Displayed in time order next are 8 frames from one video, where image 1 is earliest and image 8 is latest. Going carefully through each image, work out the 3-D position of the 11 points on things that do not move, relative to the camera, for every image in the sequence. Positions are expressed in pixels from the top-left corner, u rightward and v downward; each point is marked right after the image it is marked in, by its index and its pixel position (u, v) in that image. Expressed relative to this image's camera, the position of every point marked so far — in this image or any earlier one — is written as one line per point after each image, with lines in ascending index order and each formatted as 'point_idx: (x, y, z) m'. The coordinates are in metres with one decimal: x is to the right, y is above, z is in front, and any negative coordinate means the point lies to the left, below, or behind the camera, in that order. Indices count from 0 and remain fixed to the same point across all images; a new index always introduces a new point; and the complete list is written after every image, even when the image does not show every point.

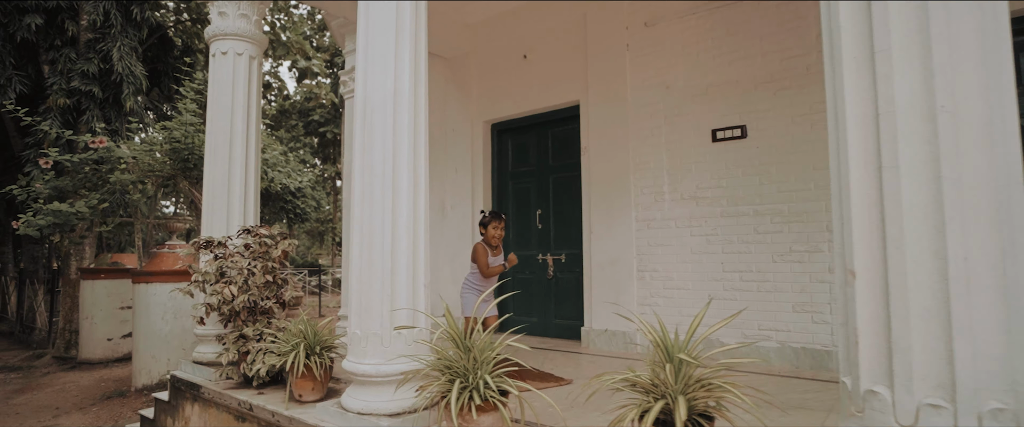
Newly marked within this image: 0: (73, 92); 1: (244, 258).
0: (-7.2, +2.0, +8.7) m
1: (-1.9, -0.3, +3.8) m
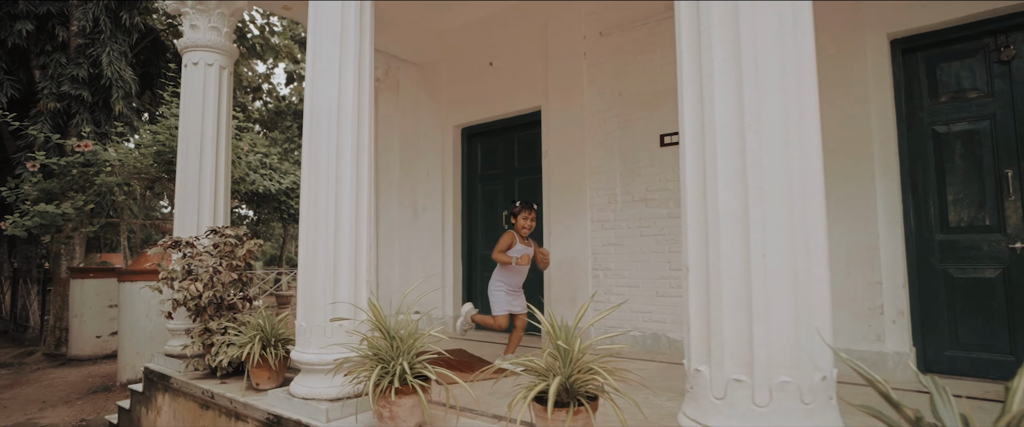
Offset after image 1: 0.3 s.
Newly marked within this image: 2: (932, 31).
0: (-7.6, +2.0, +8.9) m
1: (-2.3, -0.3, +4.0) m
2: (+3.1, +1.4, +3.9) m
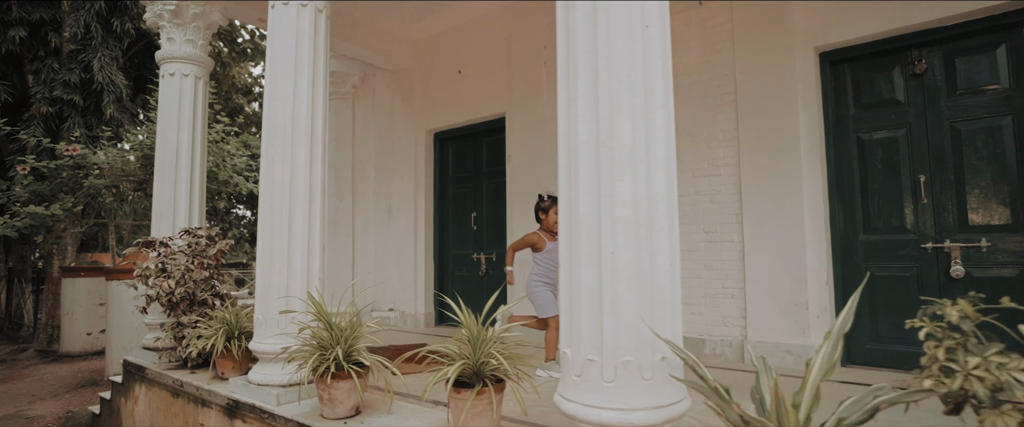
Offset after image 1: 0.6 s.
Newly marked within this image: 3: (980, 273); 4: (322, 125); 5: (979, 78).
0: (-8.0, +2.0, +9.2) m
1: (-2.7, -0.3, +4.3) m
2: (+2.7, +1.4, +4.2) m
3: (+3.3, -0.4, +3.7) m
4: (-1.3, +0.6, +3.6) m
5: (+3.4, +1.0, +3.8) m
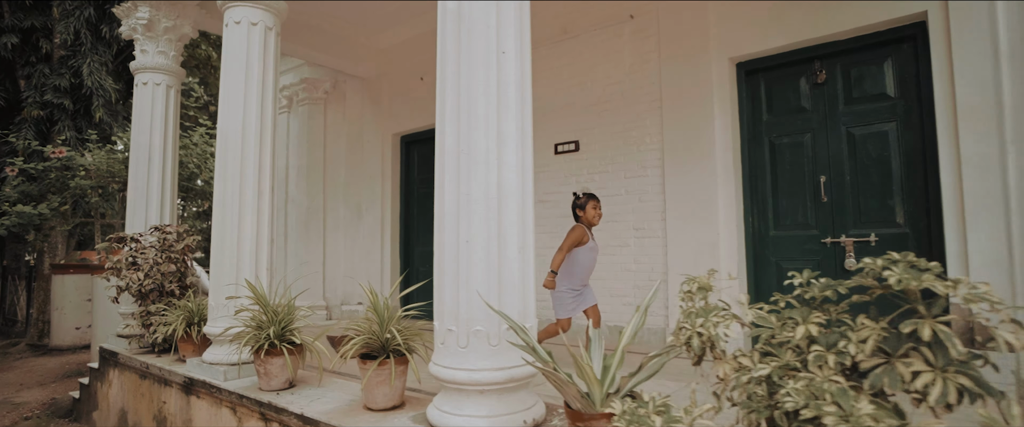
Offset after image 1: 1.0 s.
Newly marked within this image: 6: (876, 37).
0: (-8.5, +2.0, +9.6) m
1: (-3.2, -0.3, +4.7) m
2: (+2.2, +1.4, +4.6) m
3: (+2.8, -0.4, +4.1) m
4: (-1.9, +0.6, +4.0) m
5: (+2.9, +1.0, +4.2) m
6: (+2.9, +1.4, +4.2) m
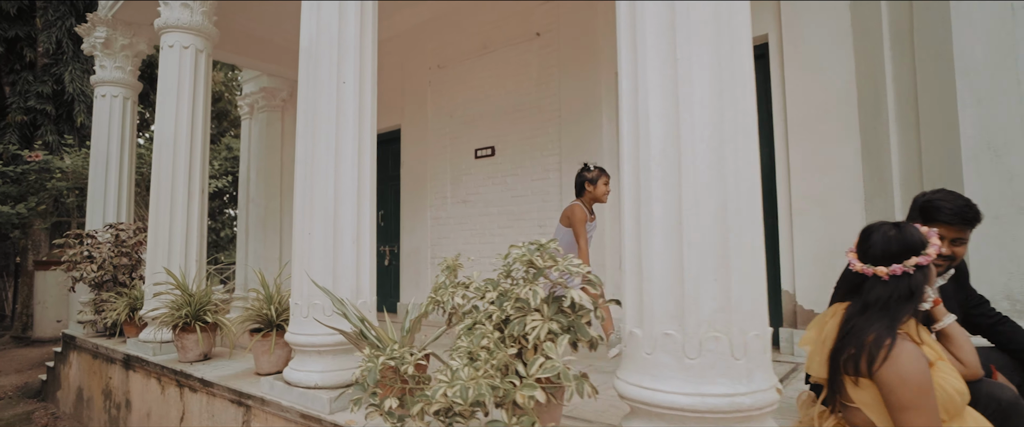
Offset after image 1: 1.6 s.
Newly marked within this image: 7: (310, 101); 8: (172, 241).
0: (-9.3, +2.0, +10.2) m
1: (-4.1, -0.3, +5.3) m
2: (+1.3, +1.4, +5.2) m
3: (+1.9, -0.4, +4.7) m
4: (-2.7, +0.6, +4.6) m
5: (+2.0, +1.0, +4.8) m
6: (+2.0, +1.4, +4.7) m
7: (-1.1, +0.6, +3.0) m
8: (-2.8, -0.2, +4.4) m
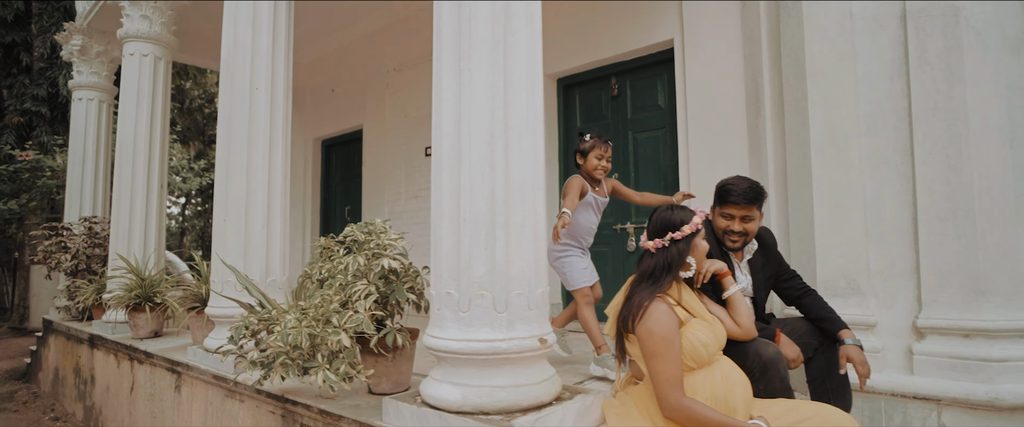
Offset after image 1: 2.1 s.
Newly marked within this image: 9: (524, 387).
0: (-9.9, +2.1, +10.7) m
1: (-4.7, -0.3, +5.7) m
2: (+0.7, +1.5, +5.5) m
3: (+1.3, -0.3, +5.1) m
4: (-3.4, +0.7, +5.0) m
5: (+1.3, +1.1, +5.1) m
6: (+1.3, +1.5, +5.1) m
7: (-1.8, +0.7, +3.4) m
8: (-3.5, -0.2, +4.8) m
9: (0.0, -0.6, +1.9) m
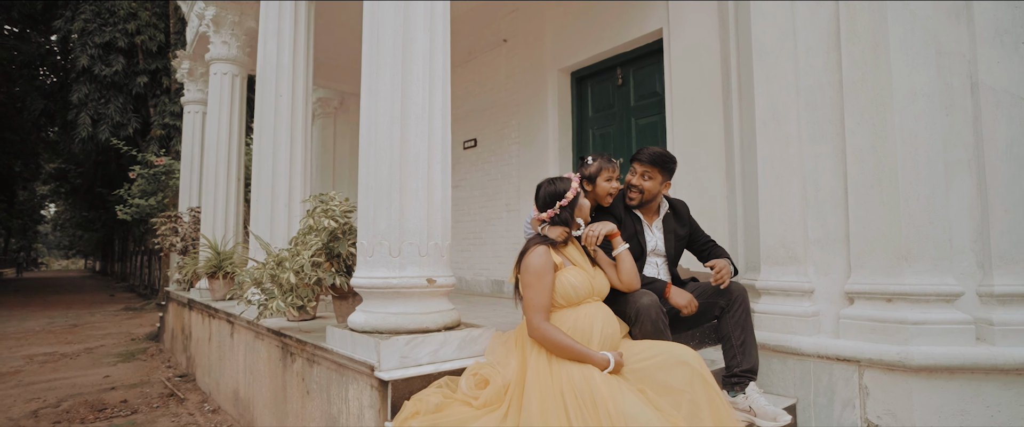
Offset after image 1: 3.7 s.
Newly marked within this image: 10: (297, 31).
0: (-8.6, +2.2, +13.1) m
1: (-4.4, -0.1, +7.1) m
2: (+0.8, +1.6, +5.9) m
3: (+1.3, -0.1, +5.3) m
4: (-3.3, +0.8, +6.2) m
5: (+1.4, +1.3, +5.4) m
6: (+1.4, +1.7, +5.3) m
7: (-2.0, +0.8, +4.3) m
8: (-3.4, 0.0, +6.0) m
9: (-0.5, -0.5, +2.5) m
10: (-1.8, +1.5, +4.4) m
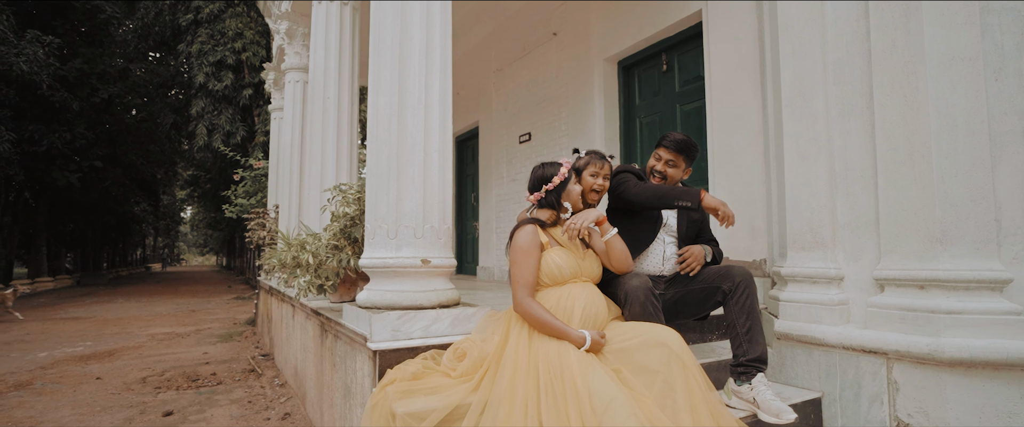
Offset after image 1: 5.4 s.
0: (-6.7, +2.2, +14.5) m
1: (-3.6, -0.1, +7.9) m
2: (+1.3, +1.7, +5.8) m
3: (+1.7, 0.0, +5.2) m
4: (-2.7, +0.9, +6.8) m
5: (+1.8, +1.4, +5.2) m
6: (+1.7, +1.8, +5.1) m
7: (-1.8, +0.9, +4.7) m
8: (-2.8, 0.0, +6.6) m
9: (-0.5, -0.4, +2.7) m
10: (-1.5, +1.6, +4.7) m
